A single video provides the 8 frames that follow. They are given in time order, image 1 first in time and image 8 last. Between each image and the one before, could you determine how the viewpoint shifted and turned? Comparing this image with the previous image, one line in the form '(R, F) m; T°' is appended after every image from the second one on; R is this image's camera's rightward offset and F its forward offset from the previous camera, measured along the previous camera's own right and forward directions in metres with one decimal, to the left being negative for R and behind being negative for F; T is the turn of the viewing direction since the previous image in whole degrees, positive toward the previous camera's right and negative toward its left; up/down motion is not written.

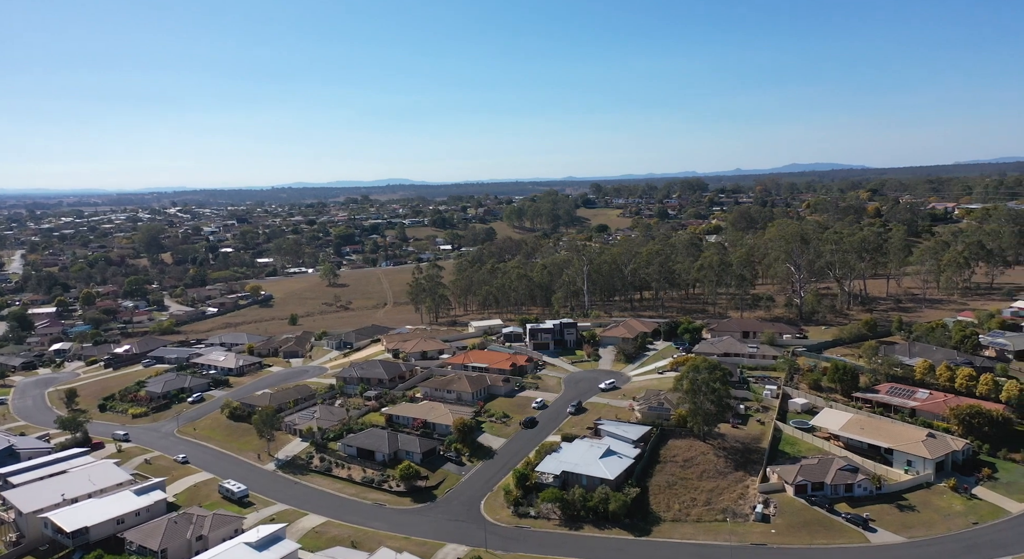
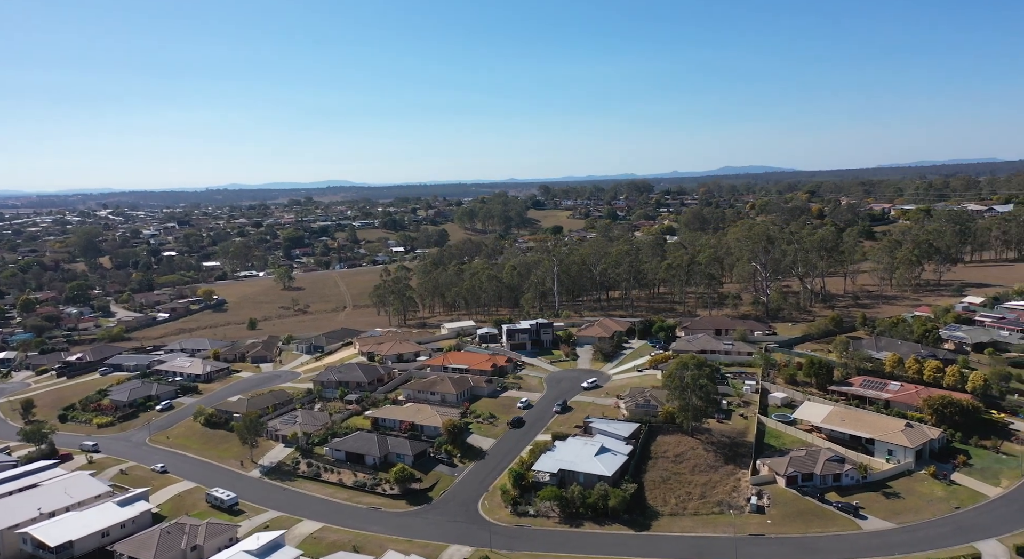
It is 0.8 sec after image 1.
(-1.7, +0.1) m; +4°
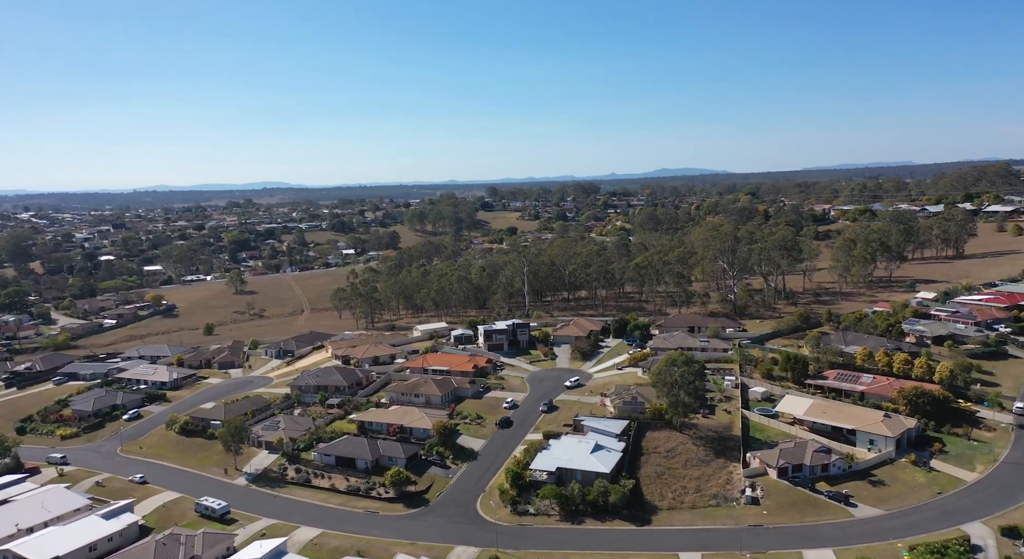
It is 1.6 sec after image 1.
(-1.7, 0.0) m; +4°
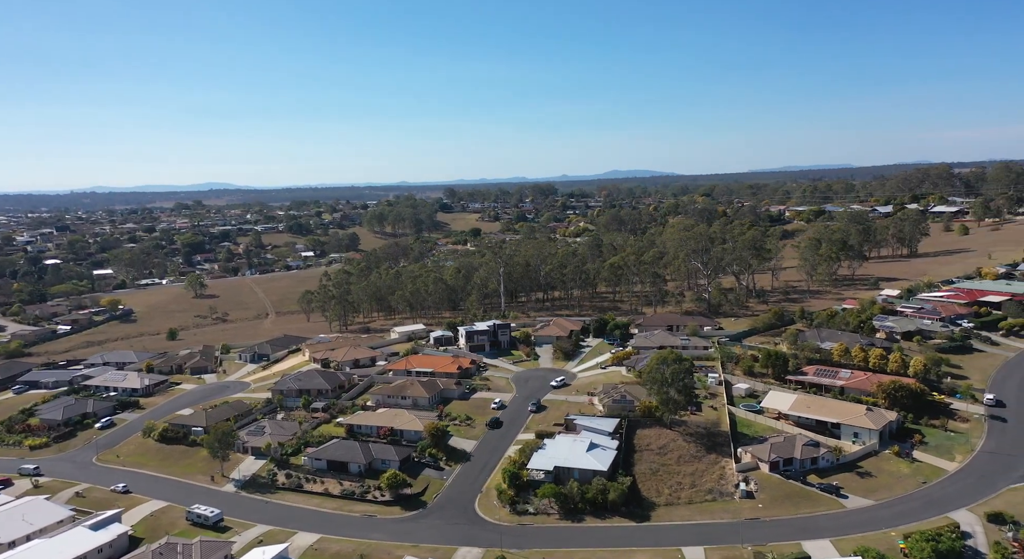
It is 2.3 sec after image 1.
(-1.4, 0.0) m; +3°
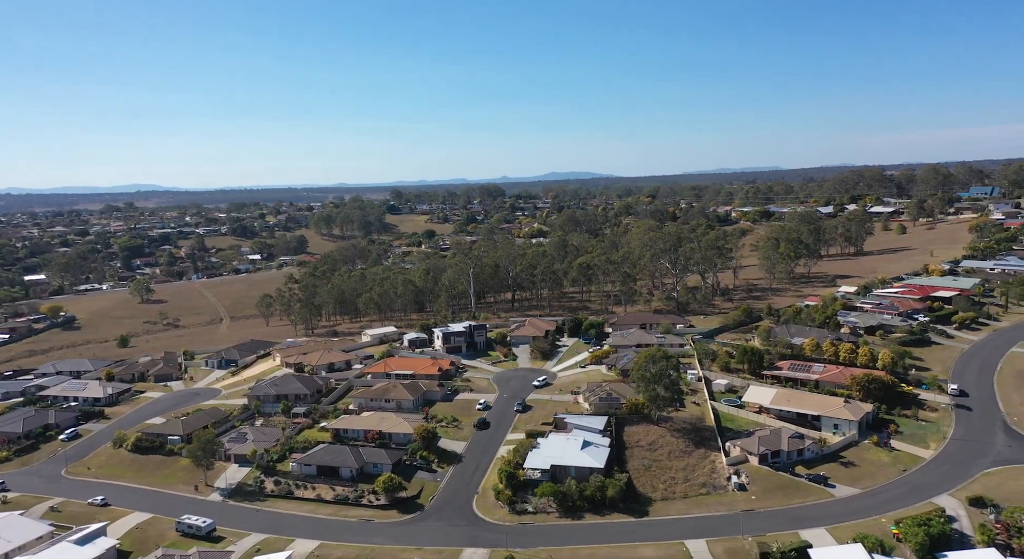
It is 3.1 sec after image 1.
(-1.7, 0.0) m; +4°
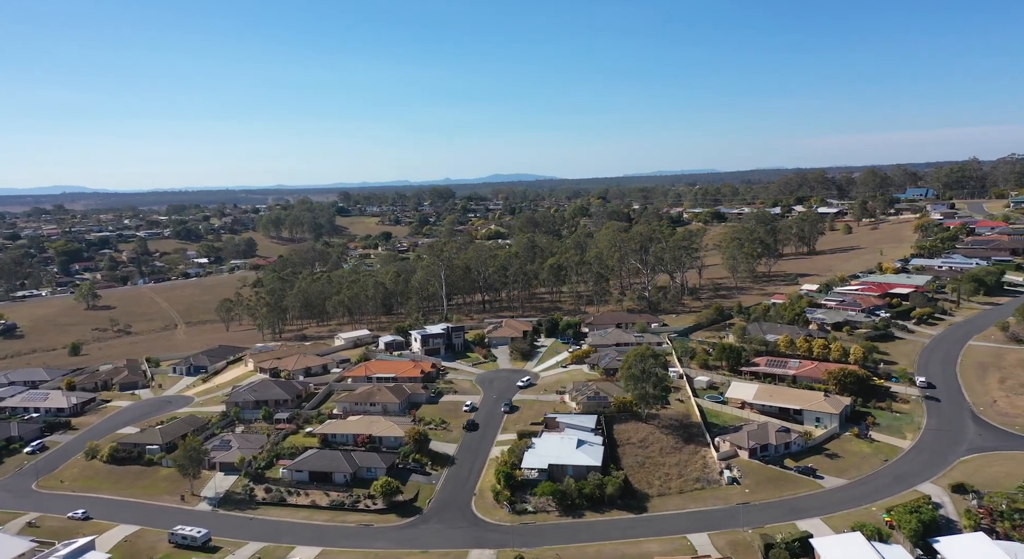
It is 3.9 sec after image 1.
(-1.6, 0.0) m; +4°
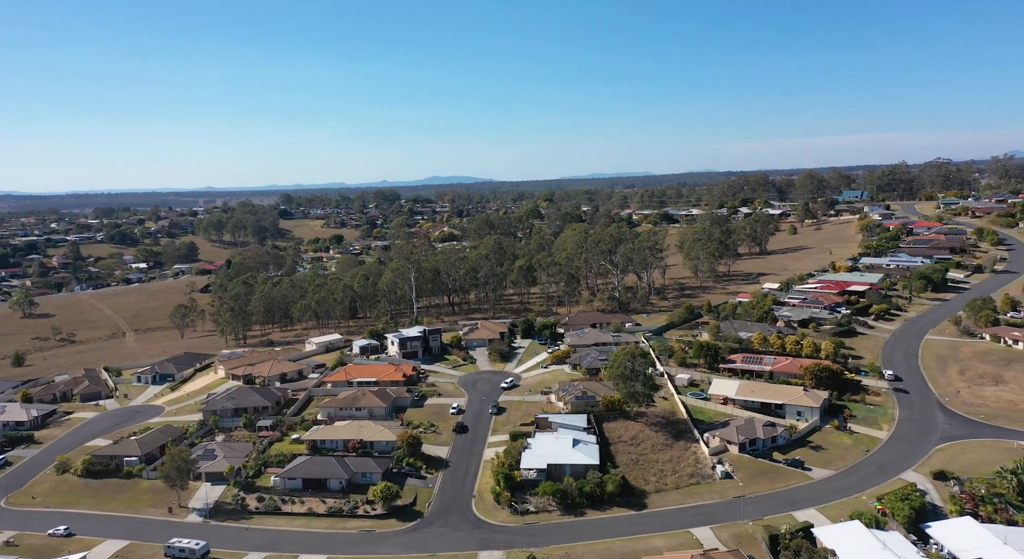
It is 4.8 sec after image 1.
(-1.8, -0.1) m; +4°
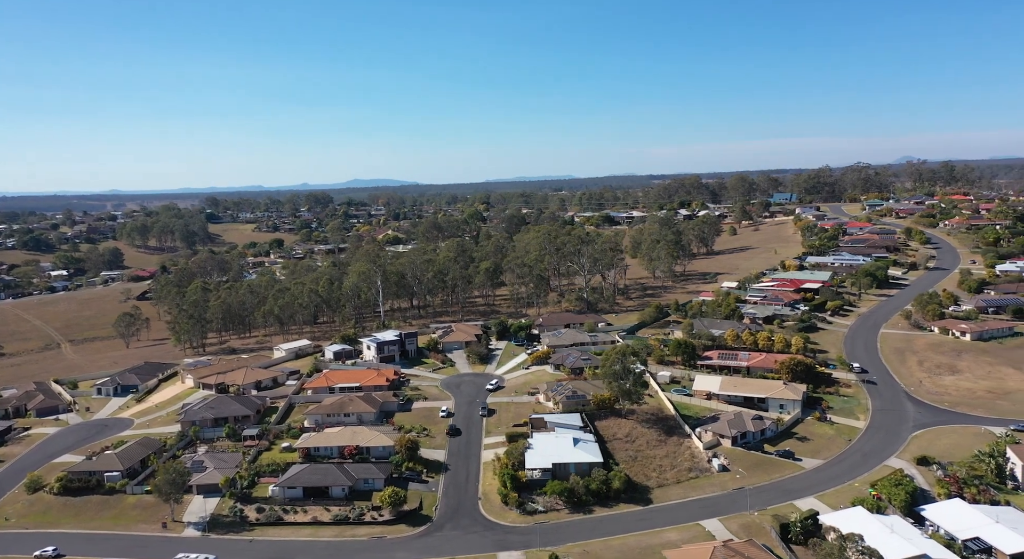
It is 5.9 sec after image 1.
(-2.5, -0.1) m; +5°
